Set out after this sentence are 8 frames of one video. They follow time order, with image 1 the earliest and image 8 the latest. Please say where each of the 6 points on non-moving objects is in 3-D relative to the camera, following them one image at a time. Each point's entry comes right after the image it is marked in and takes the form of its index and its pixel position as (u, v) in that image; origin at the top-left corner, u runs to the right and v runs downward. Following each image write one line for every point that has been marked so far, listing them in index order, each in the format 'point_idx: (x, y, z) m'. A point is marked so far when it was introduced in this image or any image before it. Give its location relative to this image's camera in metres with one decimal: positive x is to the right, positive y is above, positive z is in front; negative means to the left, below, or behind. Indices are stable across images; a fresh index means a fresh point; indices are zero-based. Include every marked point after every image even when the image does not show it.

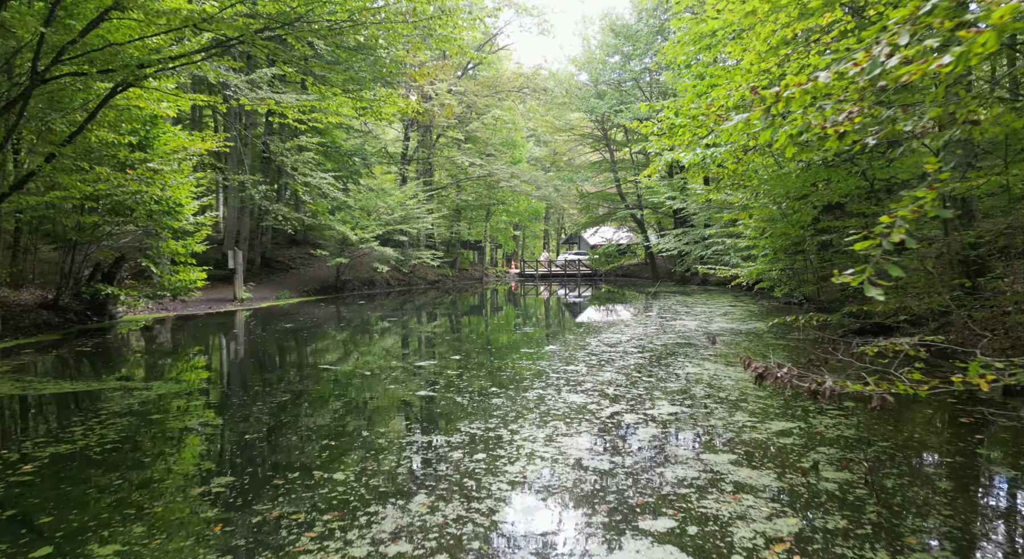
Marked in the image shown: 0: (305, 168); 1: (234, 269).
0: (-4.6, +2.5, +13.9) m
1: (-5.9, +0.2, +13.2) m
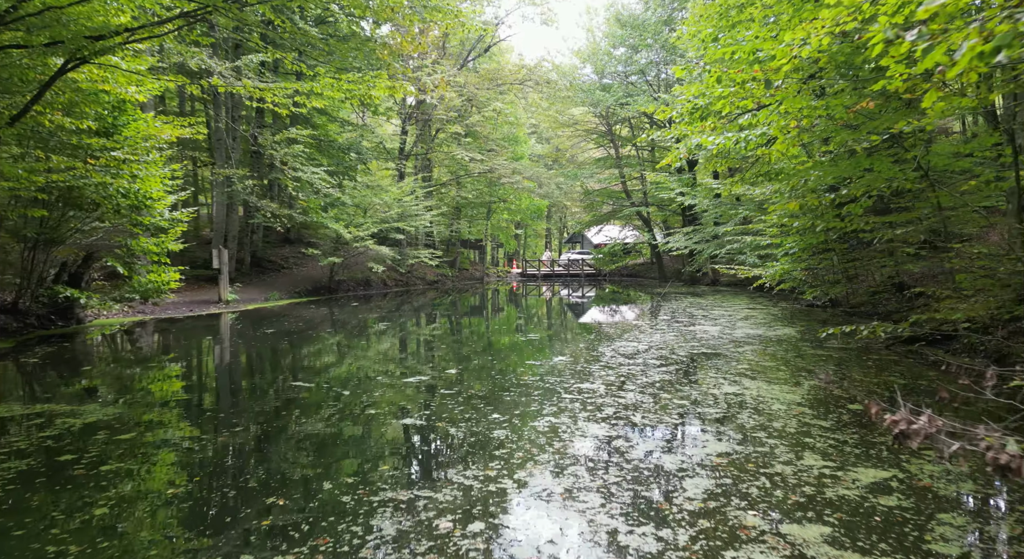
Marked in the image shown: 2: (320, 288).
0: (-4.6, +2.5, +13.2) m
1: (-5.8, +0.2, +12.4) m
2: (-4.8, -0.2, +15.9) m
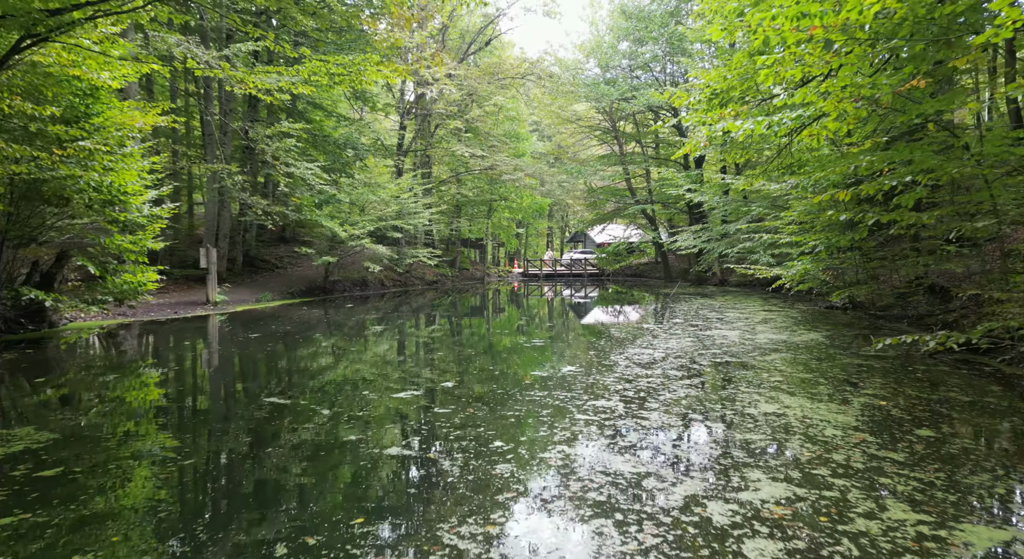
0: (-4.5, +2.5, +12.7) m
1: (-5.8, +0.2, +11.9) m
2: (-4.8, -0.2, +15.4) m
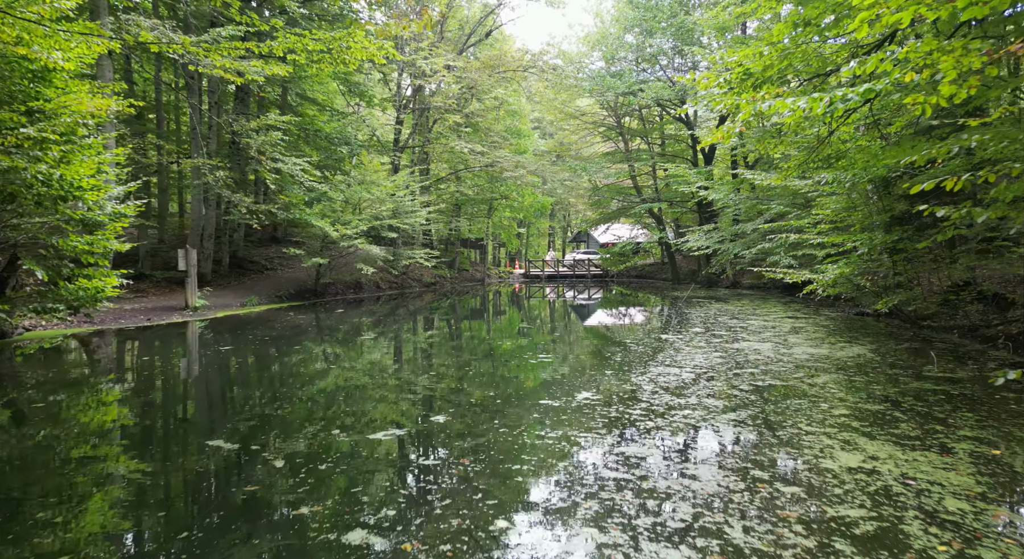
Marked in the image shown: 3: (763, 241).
0: (-4.5, +2.4, +11.9) m
1: (-5.8, +0.1, +11.1) m
2: (-4.8, -0.3, +14.6) m
3: (+4.9, +0.8, +12.3) m
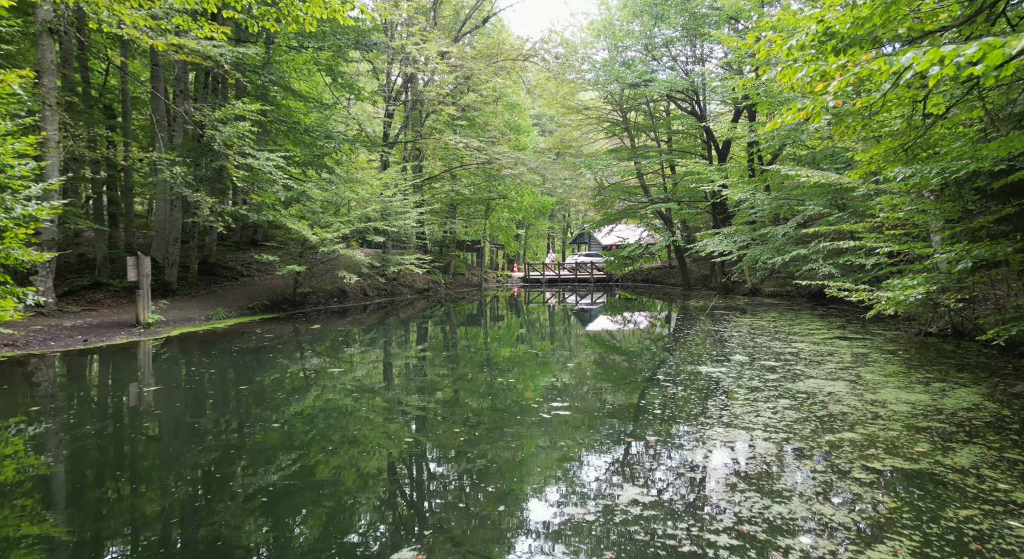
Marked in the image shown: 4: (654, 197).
0: (-4.5, +2.3, +10.5) m
1: (-5.8, 0.0, +9.7) m
2: (-4.8, -0.5, +13.2) m
3: (+5.0, +0.6, +11.0) m
4: (+4.3, +2.5, +19.0) m
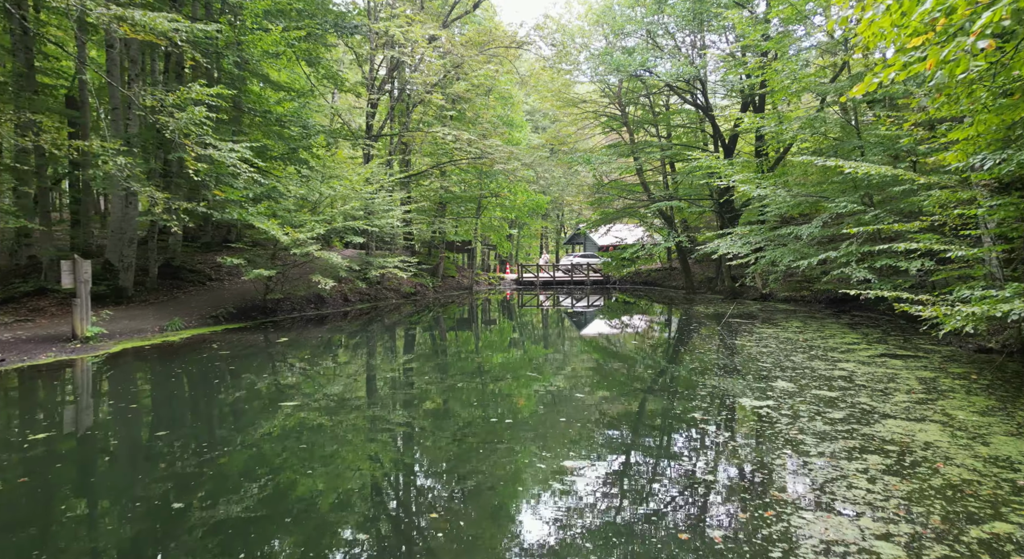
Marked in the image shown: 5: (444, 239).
0: (-4.6, +2.2, +9.3) m
1: (-5.8, -0.1, +8.5) m
2: (-4.9, -0.6, +12.0) m
3: (+4.9, +0.5, +9.9) m
4: (+4.1, +2.4, +17.9) m
5: (-2.1, +1.3, +19.2) m
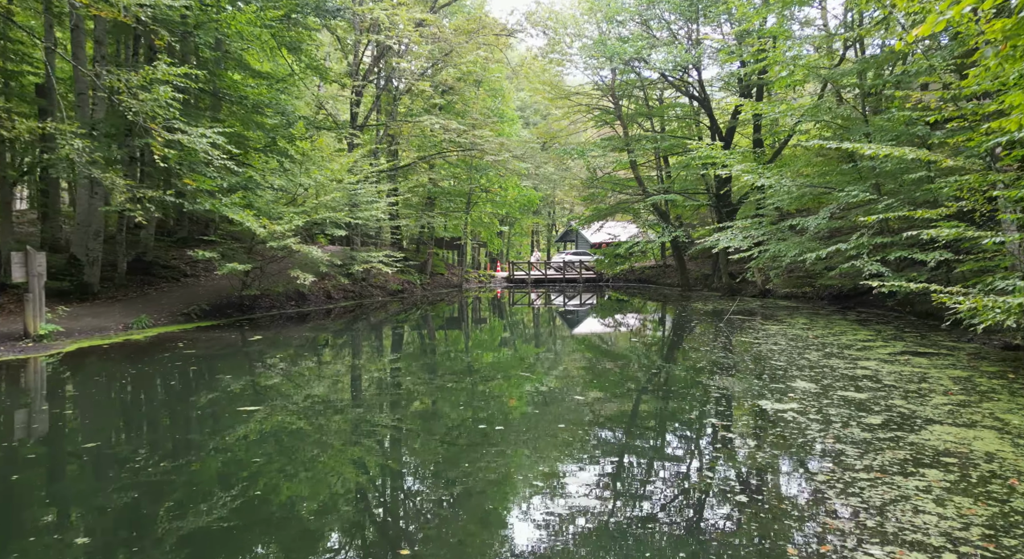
0: (-4.7, +2.2, +8.7) m
1: (-5.9, -0.1, +7.9) m
2: (-5.0, -0.5, +11.4) m
3: (+4.7, +0.6, +9.5) m
4: (+3.8, +2.5, +17.4) m
5: (-2.3, +1.3, +18.6) m
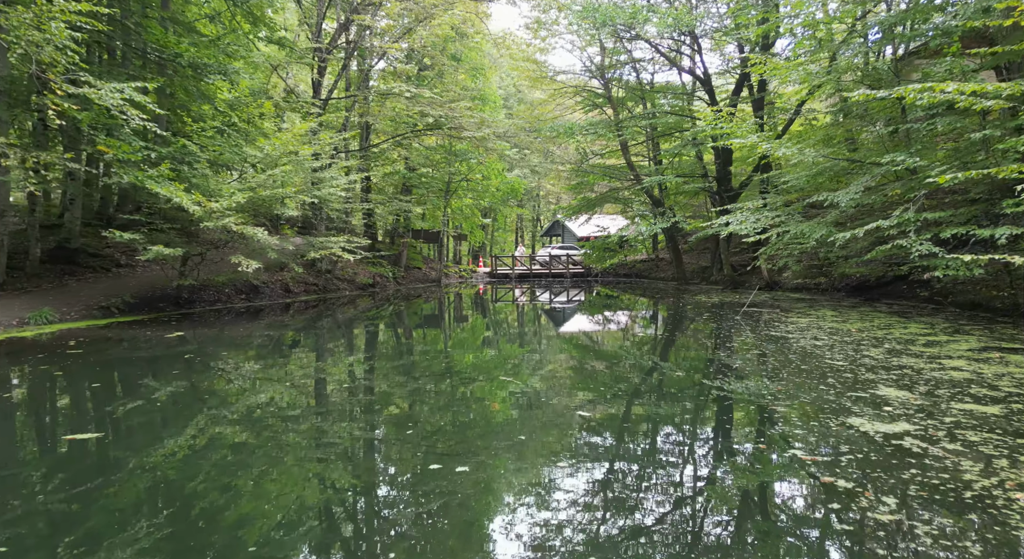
0: (-5.0, +2.4, +7.2) m
1: (-6.2, +0.1, +6.3) m
2: (-5.4, -0.3, +9.9) m
3: (+4.5, +0.8, +8.2) m
4: (+3.4, +2.7, +16.1) m
5: (-2.8, +1.5, +17.1) m
